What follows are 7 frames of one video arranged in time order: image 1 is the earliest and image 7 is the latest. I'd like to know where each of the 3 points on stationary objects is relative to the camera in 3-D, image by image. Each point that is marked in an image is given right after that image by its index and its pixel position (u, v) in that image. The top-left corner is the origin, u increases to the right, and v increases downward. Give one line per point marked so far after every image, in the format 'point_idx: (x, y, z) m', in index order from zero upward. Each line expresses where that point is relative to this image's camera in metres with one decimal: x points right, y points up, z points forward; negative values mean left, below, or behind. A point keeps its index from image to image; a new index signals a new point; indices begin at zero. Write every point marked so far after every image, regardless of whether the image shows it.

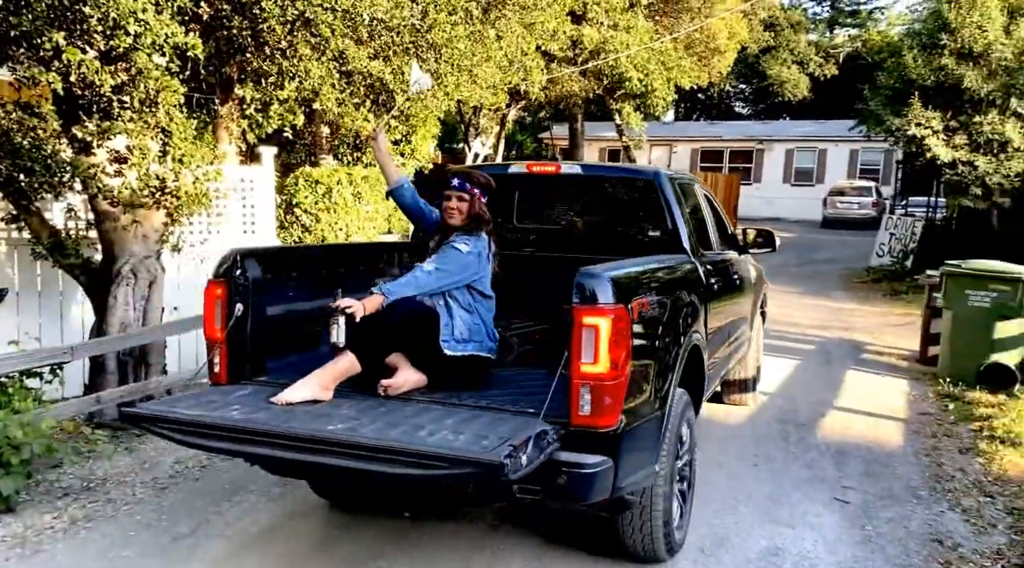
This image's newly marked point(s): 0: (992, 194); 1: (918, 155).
0: (+8.5, +1.6, +15.5) m
1: (+7.4, +2.4, +16.0) m
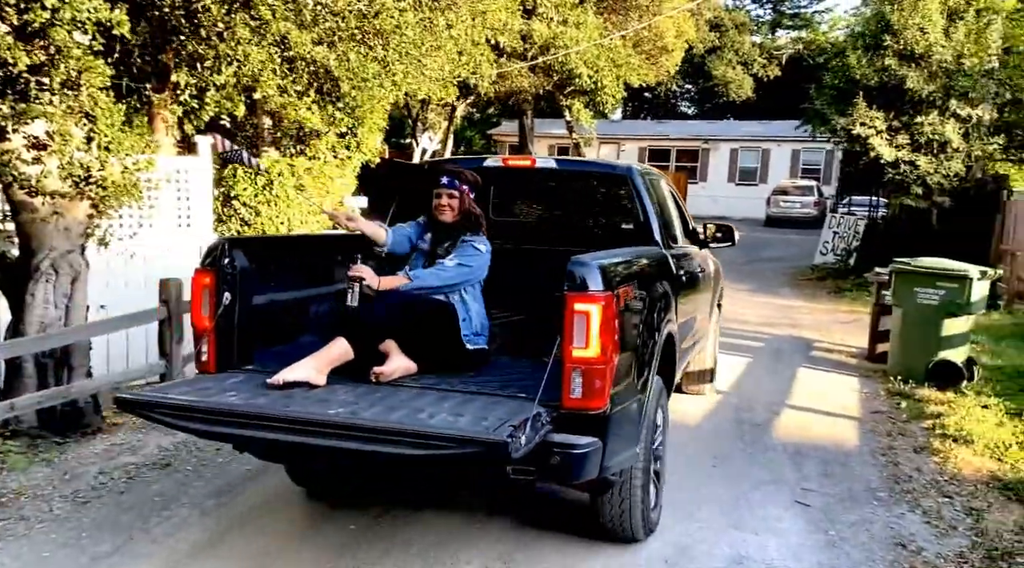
0: (+7.6, +1.6, +15.7) m
1: (+6.5, +2.4, +16.2) m
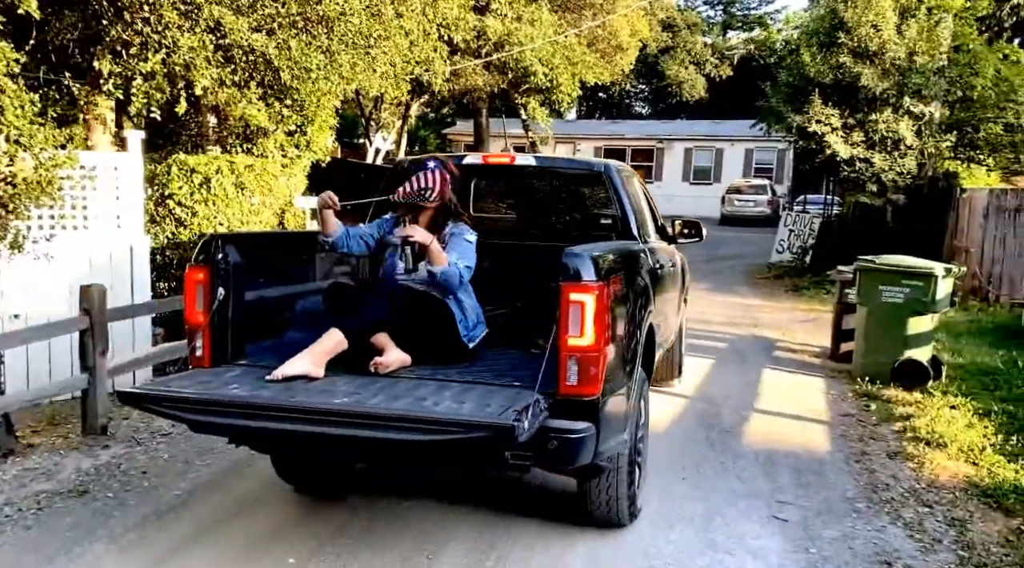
0: (+6.7, +1.7, +15.7) m
1: (+5.6, +2.4, +16.1) m
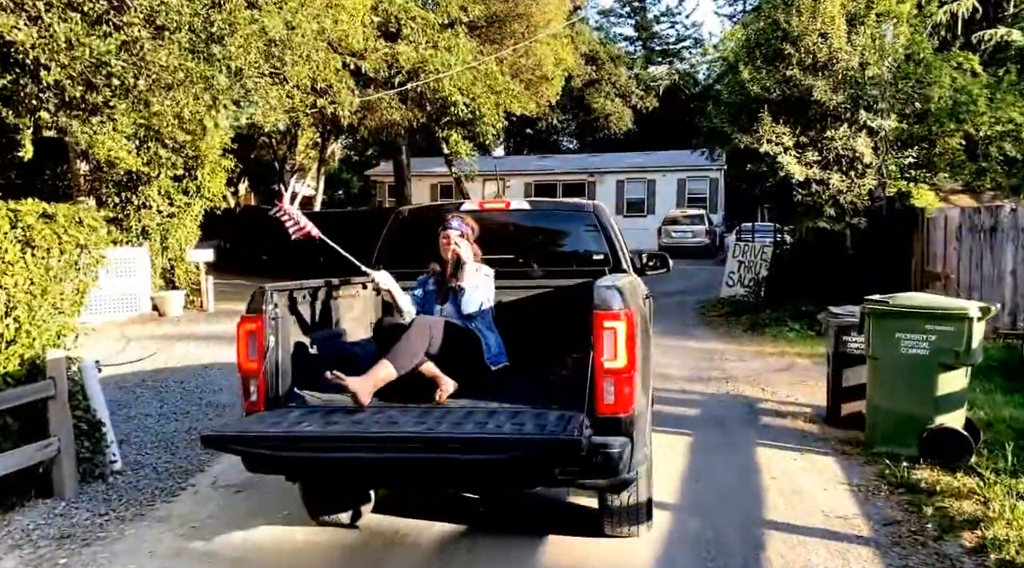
0: (+5.5, +1.1, +14.3) m
1: (+4.3, +1.8, +14.7) m
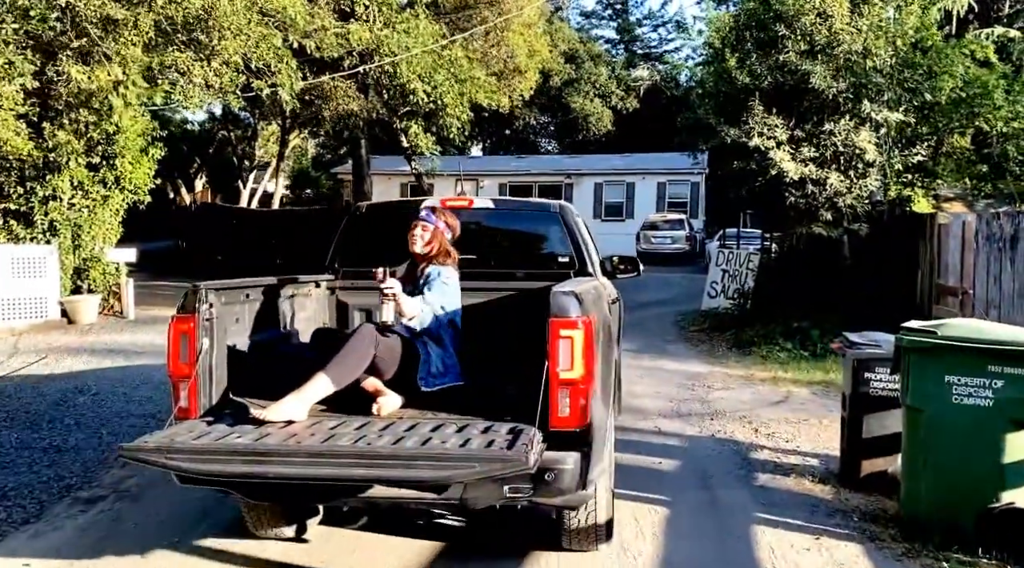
0: (+4.8, +0.9, +12.7) m
1: (+3.7, +1.6, +13.0) m
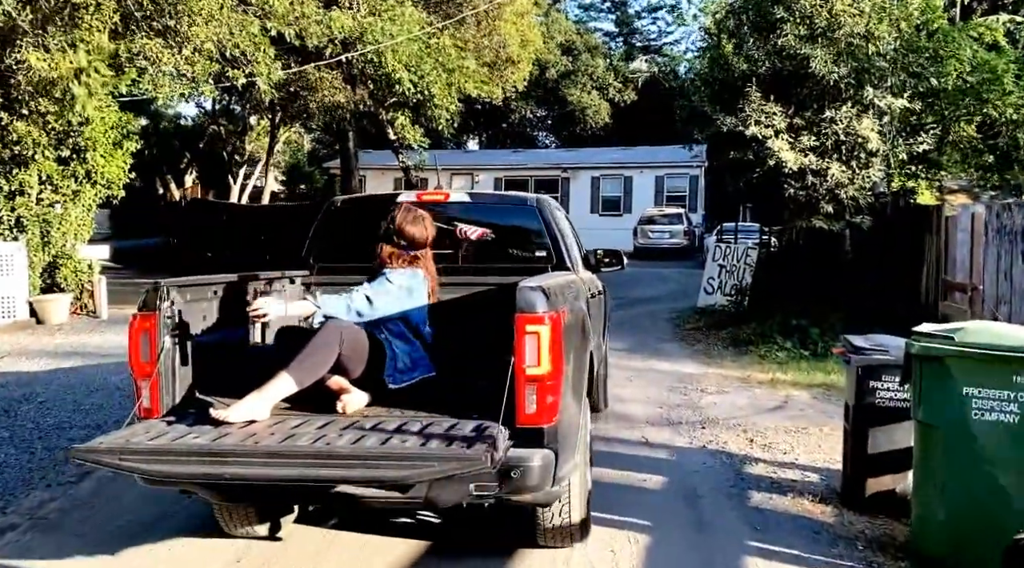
0: (+4.6, +1.0, +12.1) m
1: (+3.5, +1.7, +12.4) m
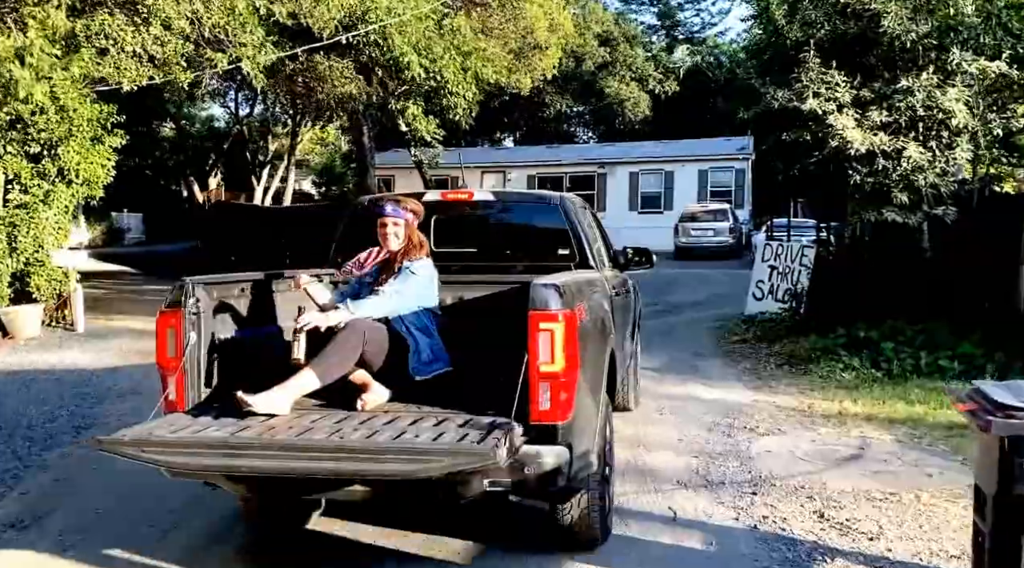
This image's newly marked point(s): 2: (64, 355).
0: (+4.8, +1.0, +10.1) m
1: (+3.6, +1.6, +10.5) m
2: (-5.7, -0.9, +11.1) m
